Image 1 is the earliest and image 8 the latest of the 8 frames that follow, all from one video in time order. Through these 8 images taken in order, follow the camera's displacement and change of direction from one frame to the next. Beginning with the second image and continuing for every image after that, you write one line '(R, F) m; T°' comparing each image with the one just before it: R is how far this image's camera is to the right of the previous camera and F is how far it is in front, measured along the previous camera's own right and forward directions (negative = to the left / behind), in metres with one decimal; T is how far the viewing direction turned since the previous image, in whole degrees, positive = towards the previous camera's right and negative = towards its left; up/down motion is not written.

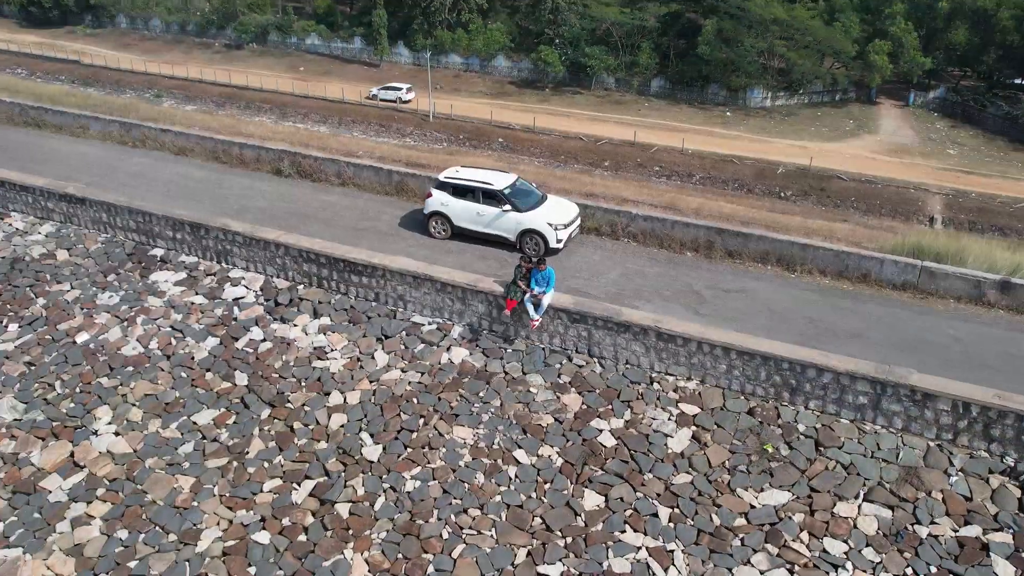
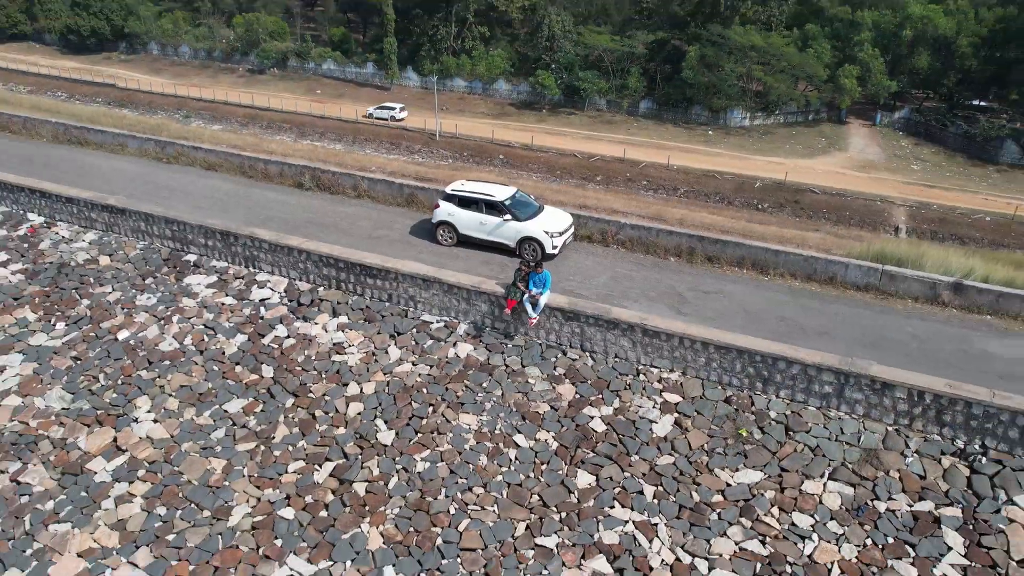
(0.0, -0.6) m; 0°
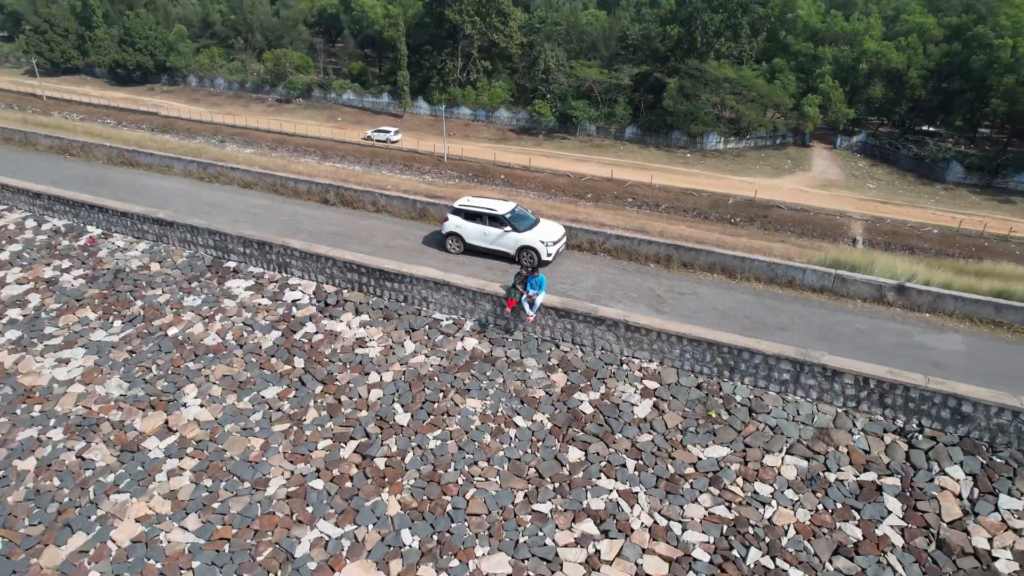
(0.0, -0.9) m; 0°
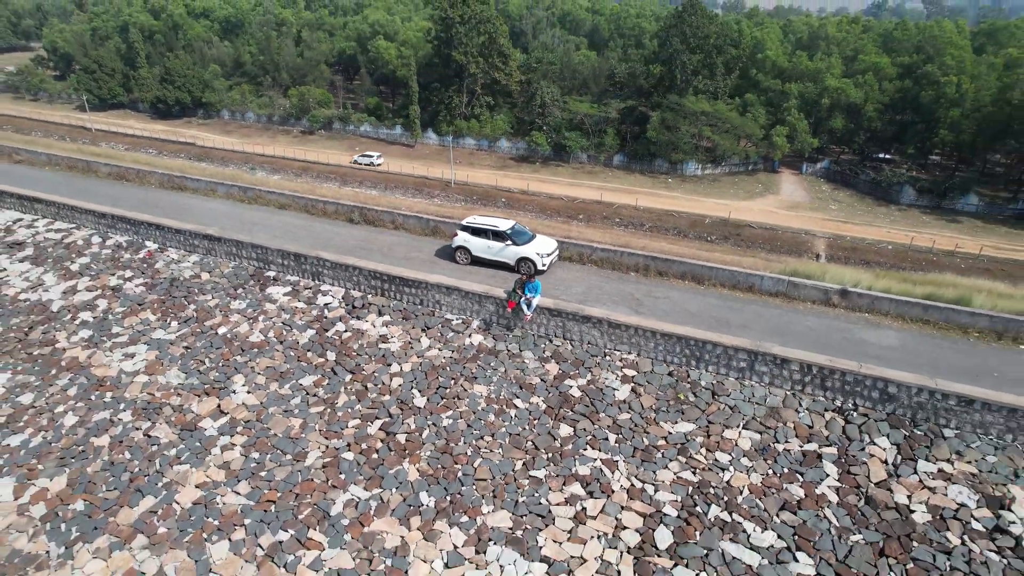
(0.0, -1.3) m; 0°
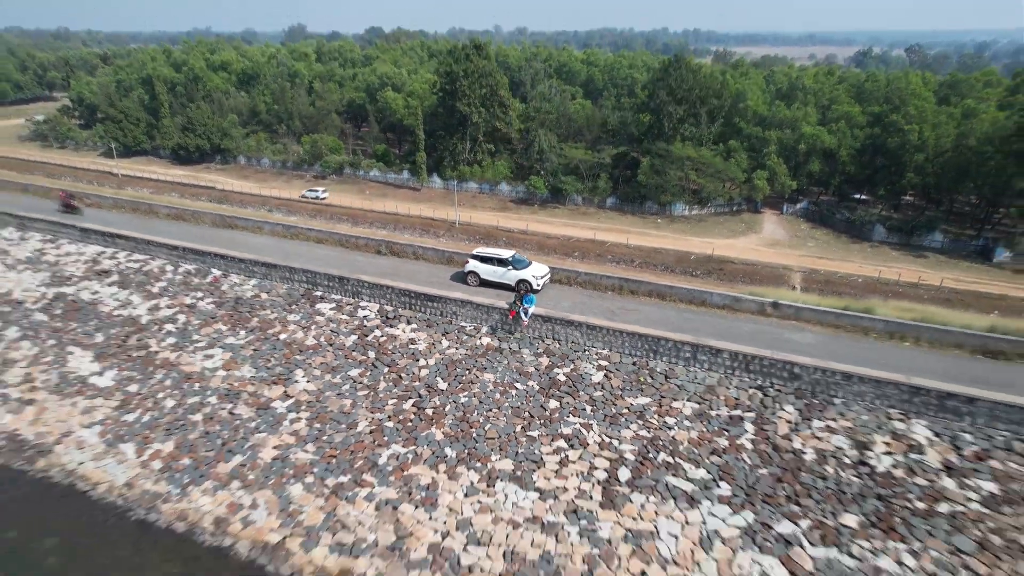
(0.0, -2.6) m; 0°
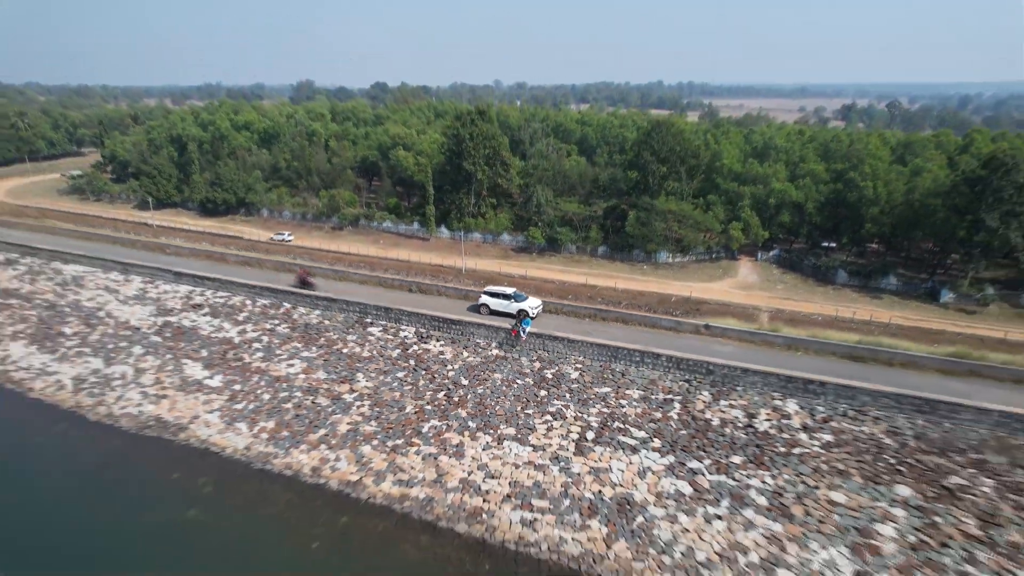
(0.0, -4.5) m; 0°
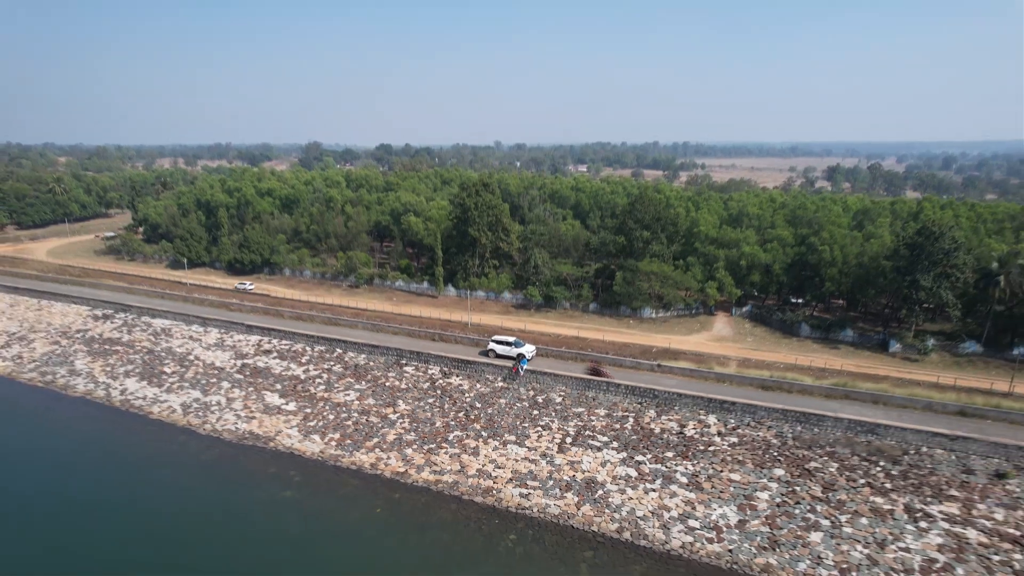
(0.0, -5.7) m; 0°
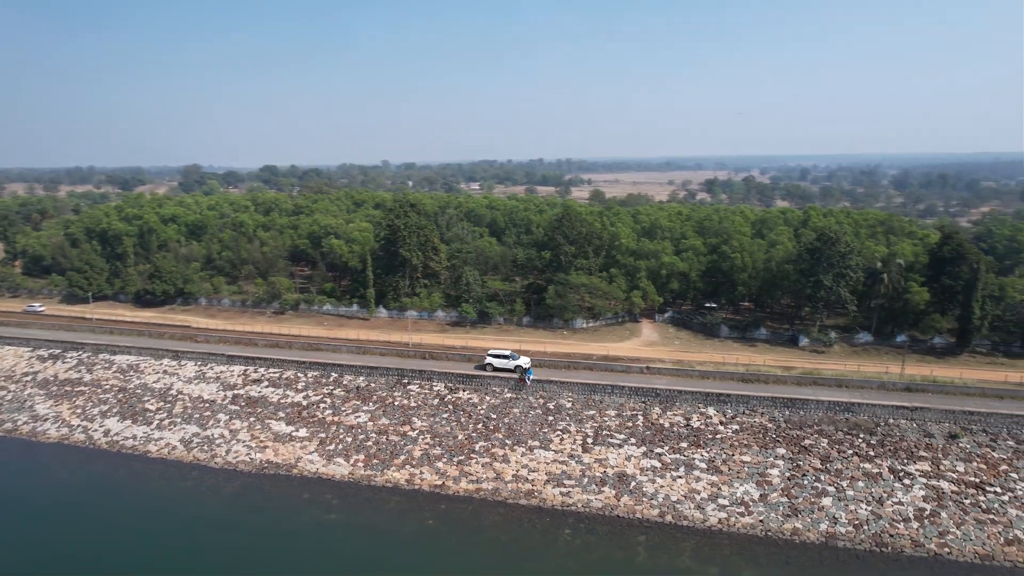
(-4.0, -1.0) m; +10°
